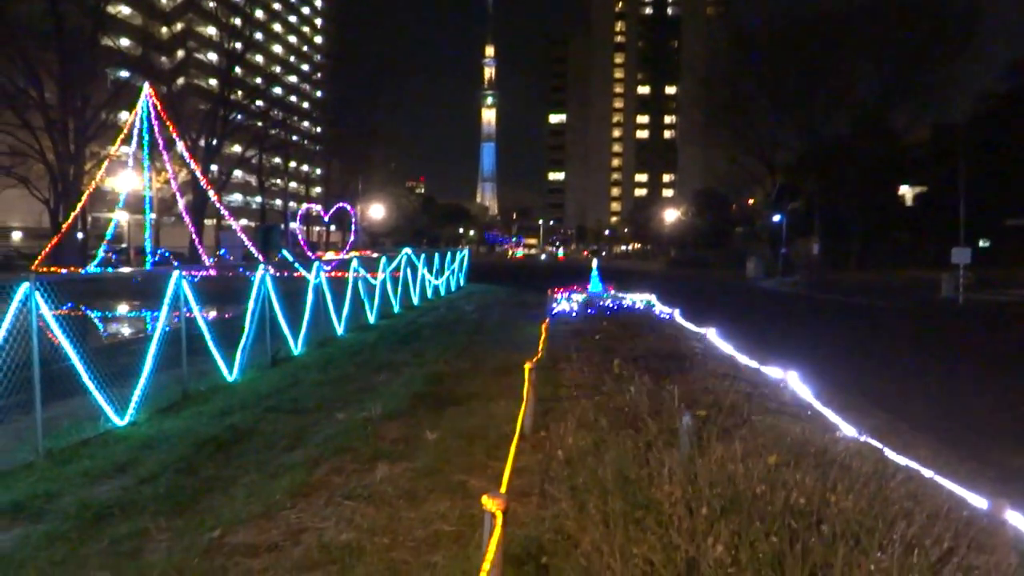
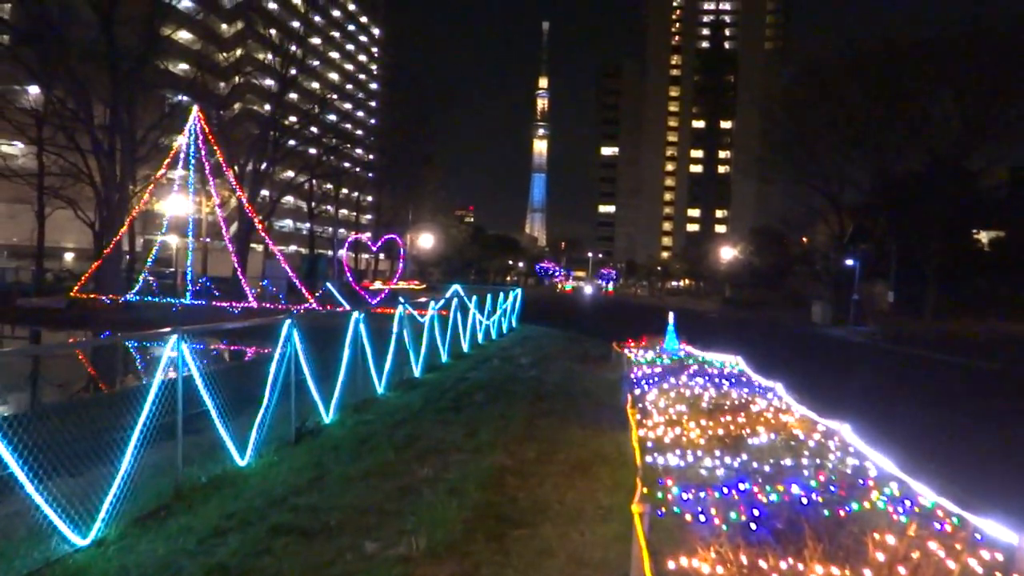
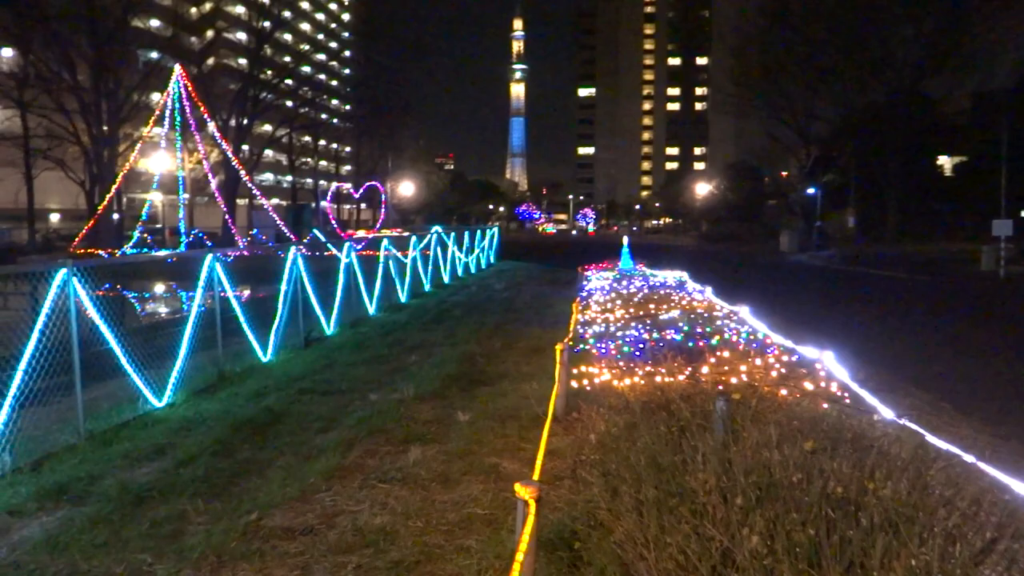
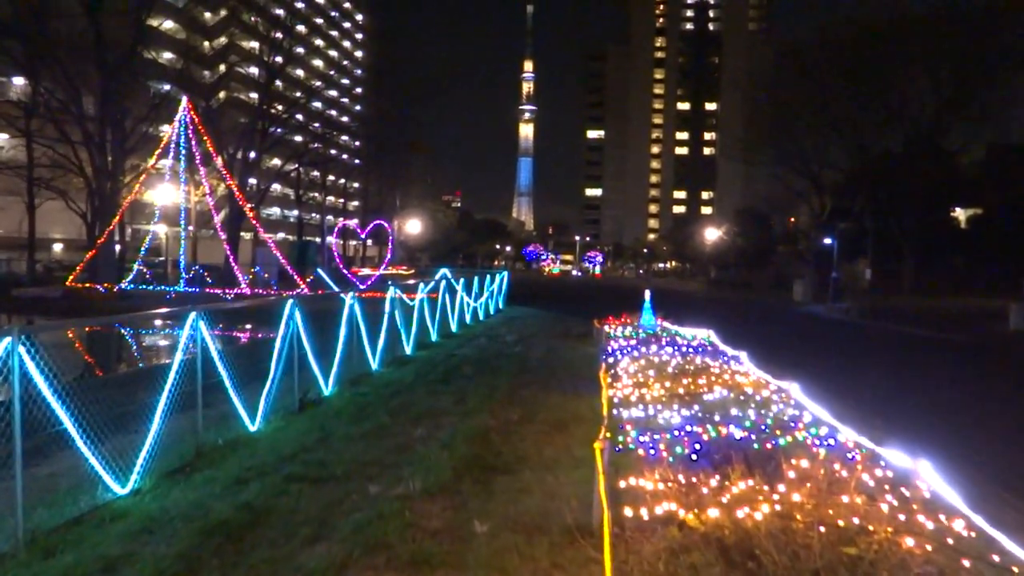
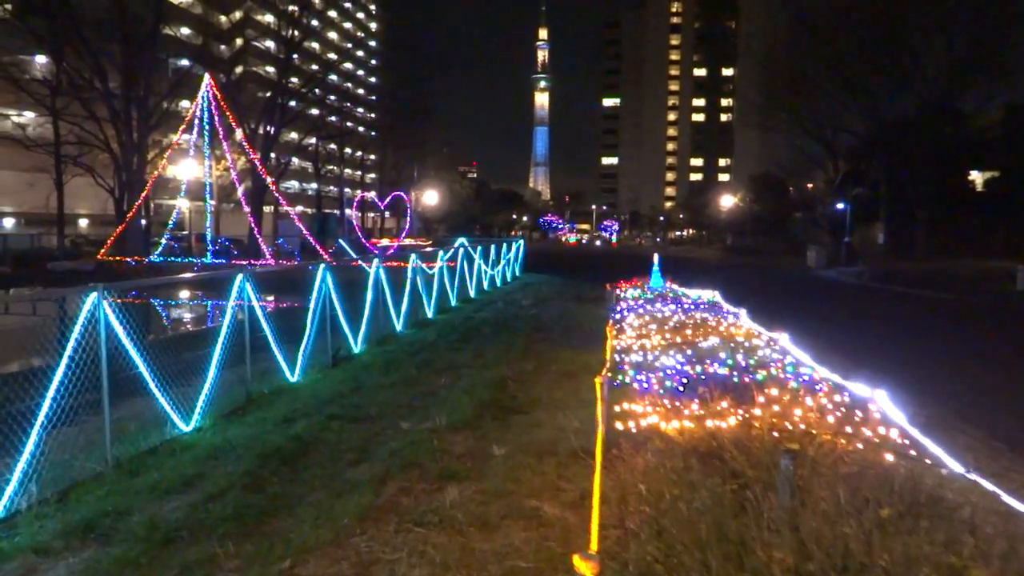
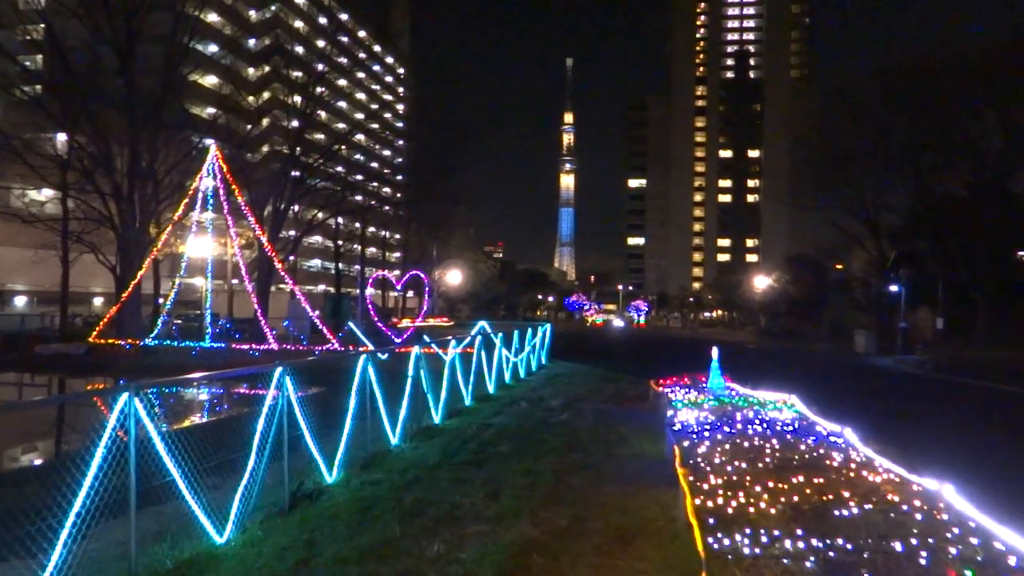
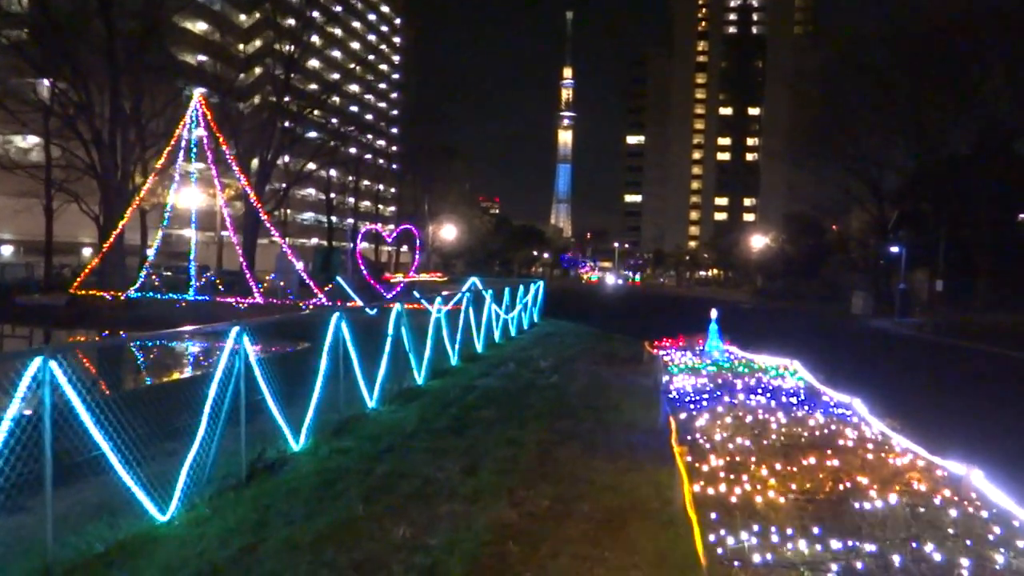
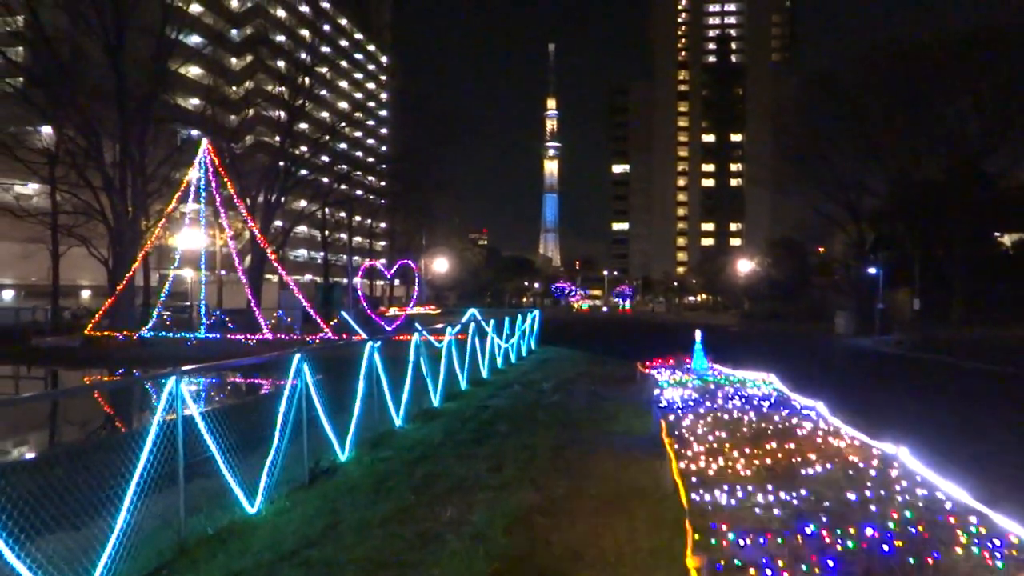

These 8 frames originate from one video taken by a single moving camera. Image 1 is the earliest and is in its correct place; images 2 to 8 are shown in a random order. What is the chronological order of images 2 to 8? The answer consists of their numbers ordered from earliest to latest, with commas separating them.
3, 5, 4, 2, 8, 6, 7
